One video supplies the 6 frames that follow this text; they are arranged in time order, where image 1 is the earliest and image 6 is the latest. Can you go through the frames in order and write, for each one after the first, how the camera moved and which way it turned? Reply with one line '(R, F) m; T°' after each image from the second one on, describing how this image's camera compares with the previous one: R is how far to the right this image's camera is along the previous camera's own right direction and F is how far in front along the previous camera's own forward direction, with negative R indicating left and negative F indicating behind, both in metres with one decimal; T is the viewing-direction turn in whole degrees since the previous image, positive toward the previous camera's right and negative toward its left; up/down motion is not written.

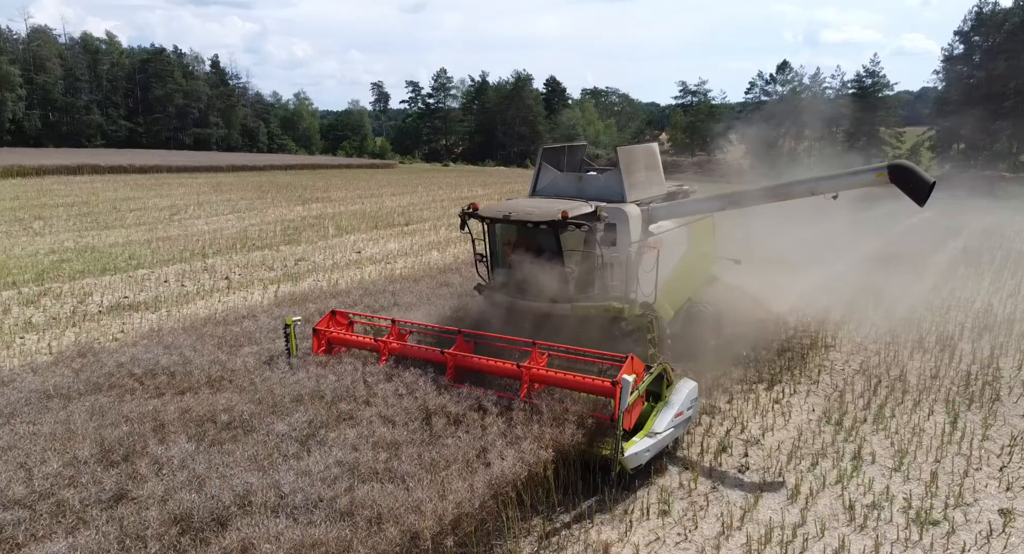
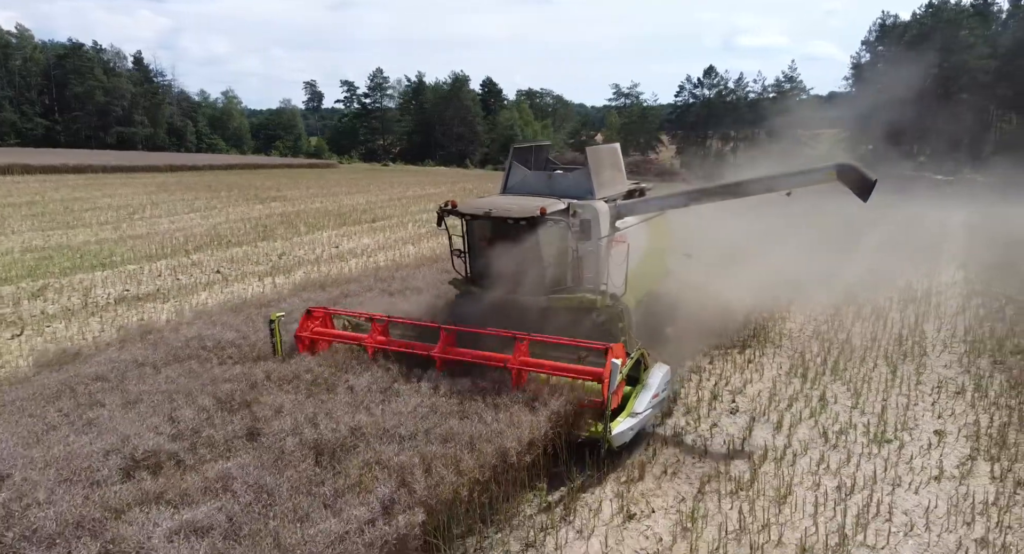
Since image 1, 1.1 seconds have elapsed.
(-0.9, -0.8) m; +6°
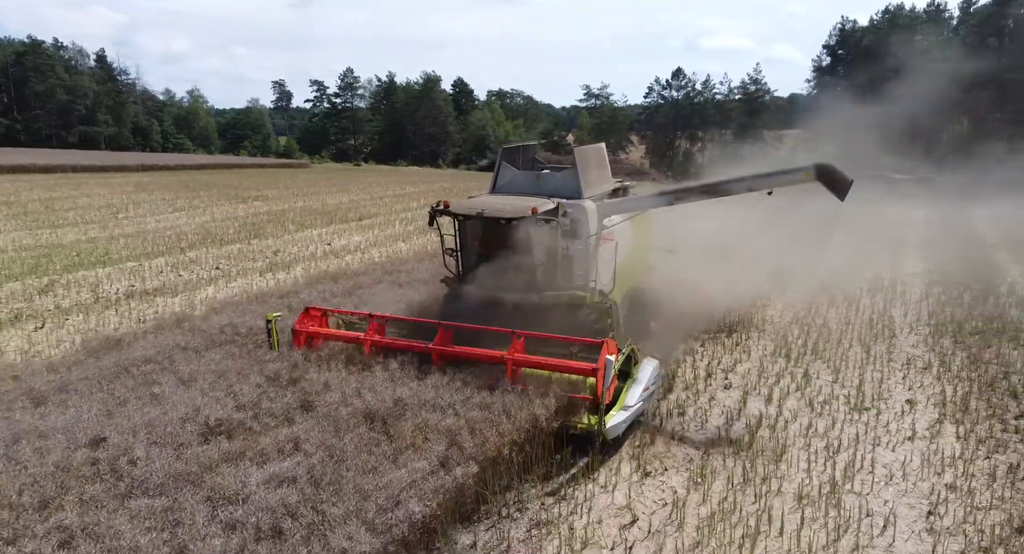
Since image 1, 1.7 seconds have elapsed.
(-0.4, -0.5) m; +3°
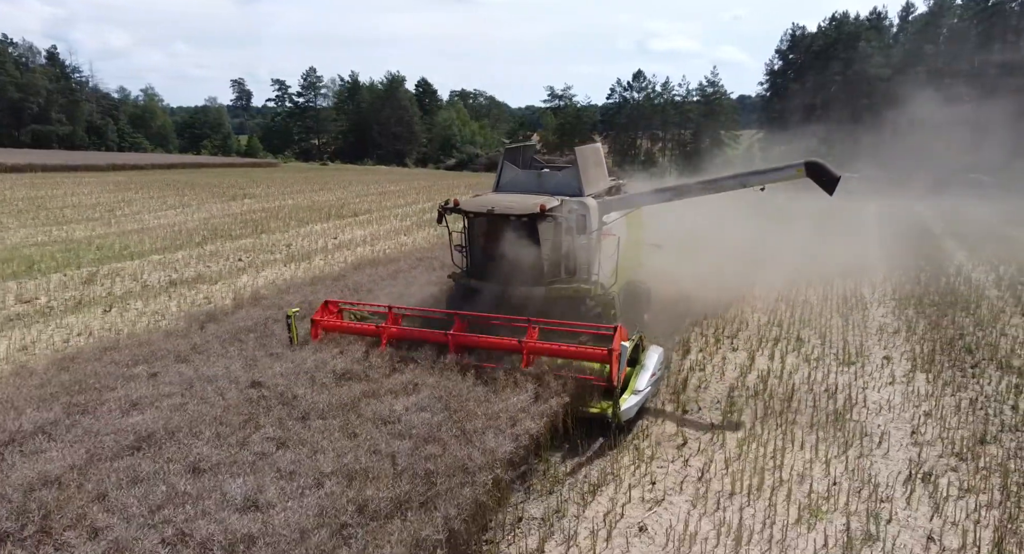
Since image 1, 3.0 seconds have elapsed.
(-0.9, -0.9) m; +3°
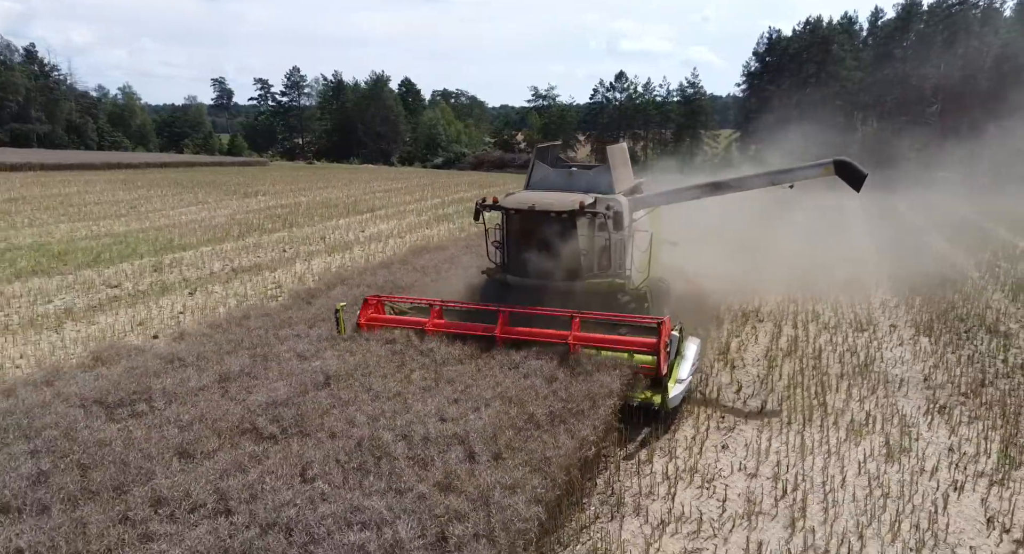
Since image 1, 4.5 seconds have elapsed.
(-1.0, -0.9) m; +2°
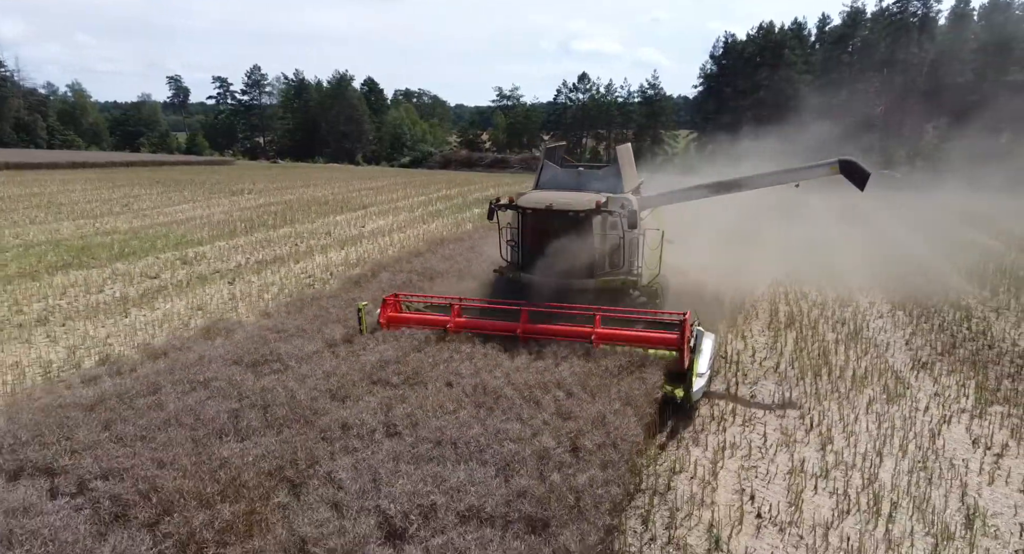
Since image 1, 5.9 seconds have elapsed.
(-0.9, -0.8) m; +3°
